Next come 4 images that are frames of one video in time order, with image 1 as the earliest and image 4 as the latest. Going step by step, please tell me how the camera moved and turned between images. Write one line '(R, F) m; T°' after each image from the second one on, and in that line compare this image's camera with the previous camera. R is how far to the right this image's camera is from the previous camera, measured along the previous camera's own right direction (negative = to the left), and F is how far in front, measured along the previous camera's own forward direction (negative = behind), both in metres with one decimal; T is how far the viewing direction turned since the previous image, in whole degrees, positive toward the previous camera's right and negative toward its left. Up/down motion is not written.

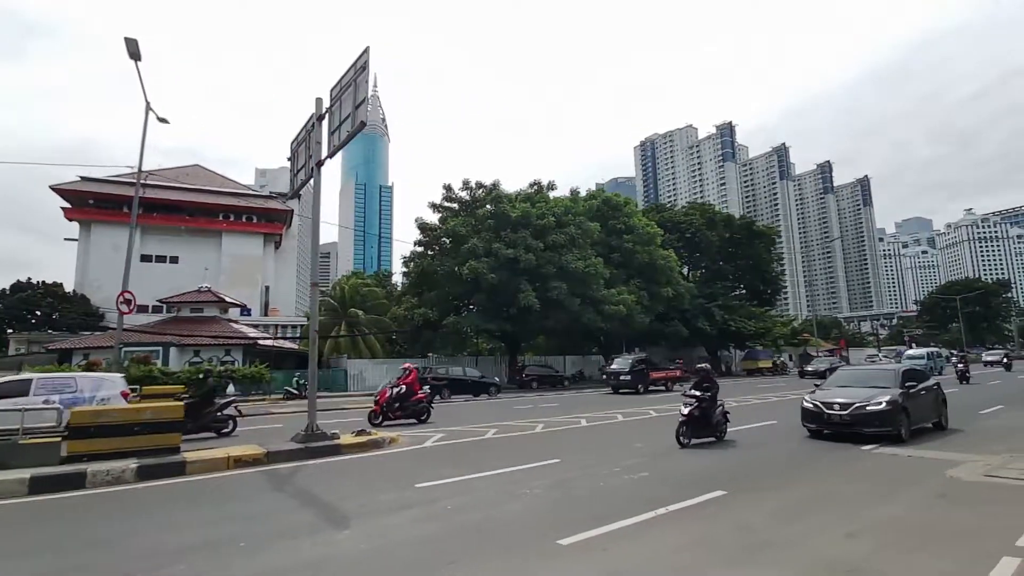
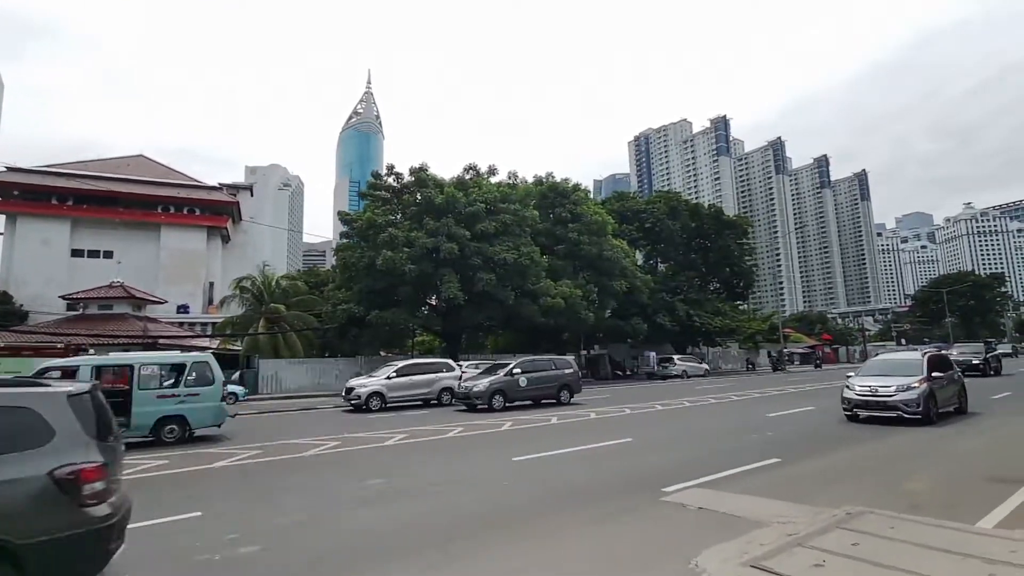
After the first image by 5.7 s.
(+3.9, +3.0) m; 0°
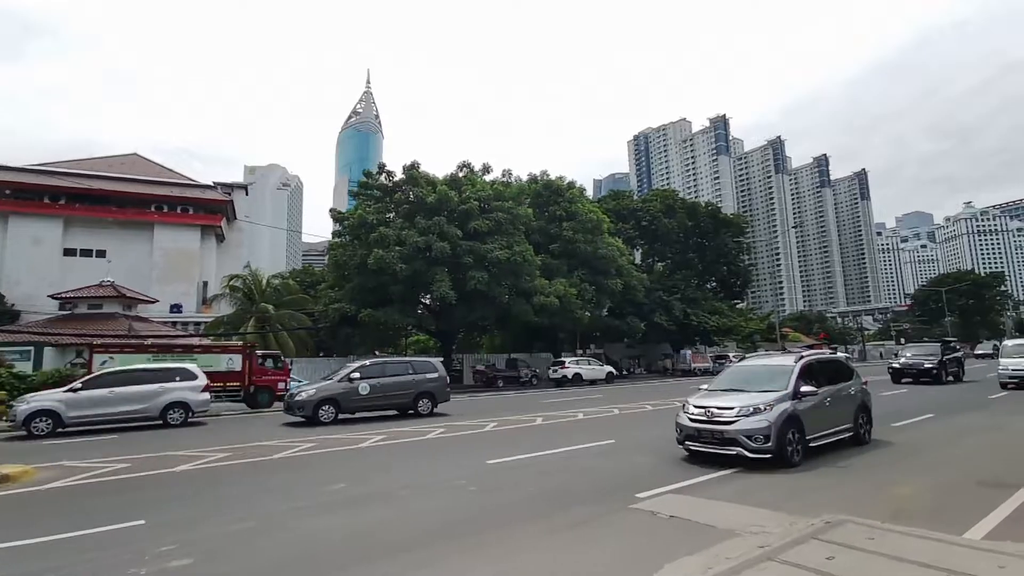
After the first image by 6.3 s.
(+0.4, +0.3) m; 0°
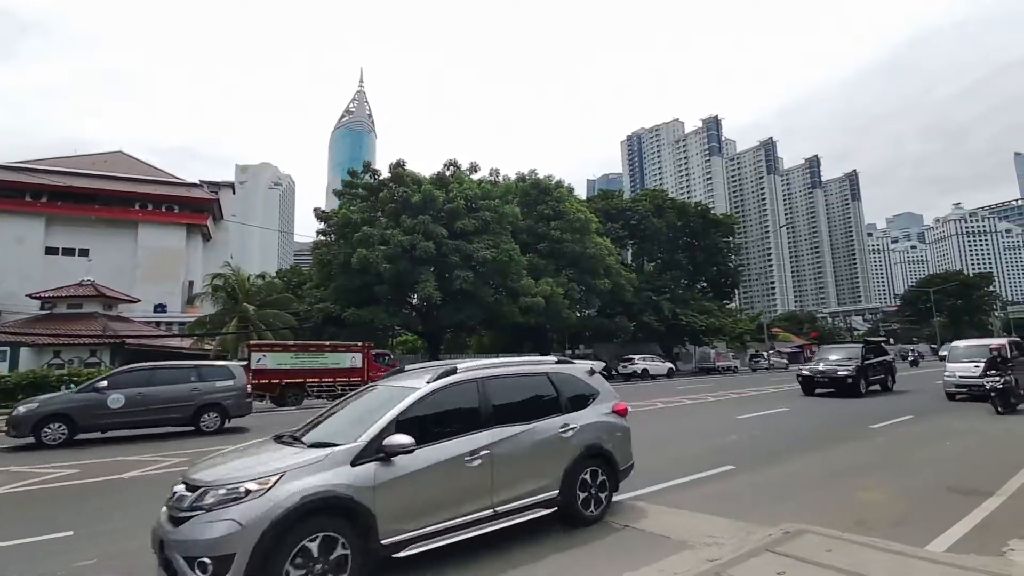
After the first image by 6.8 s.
(+0.4, +0.3) m; +1°
